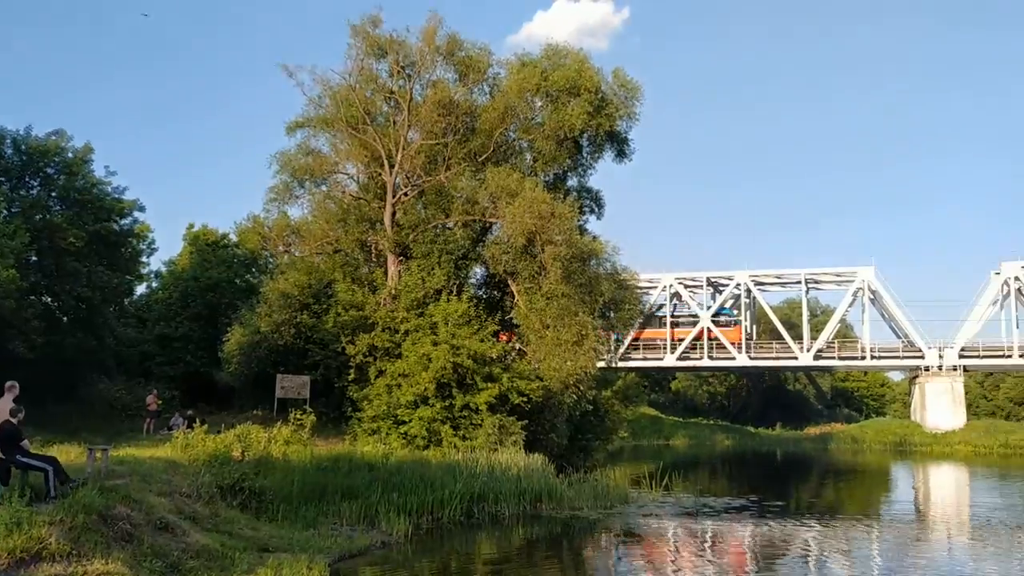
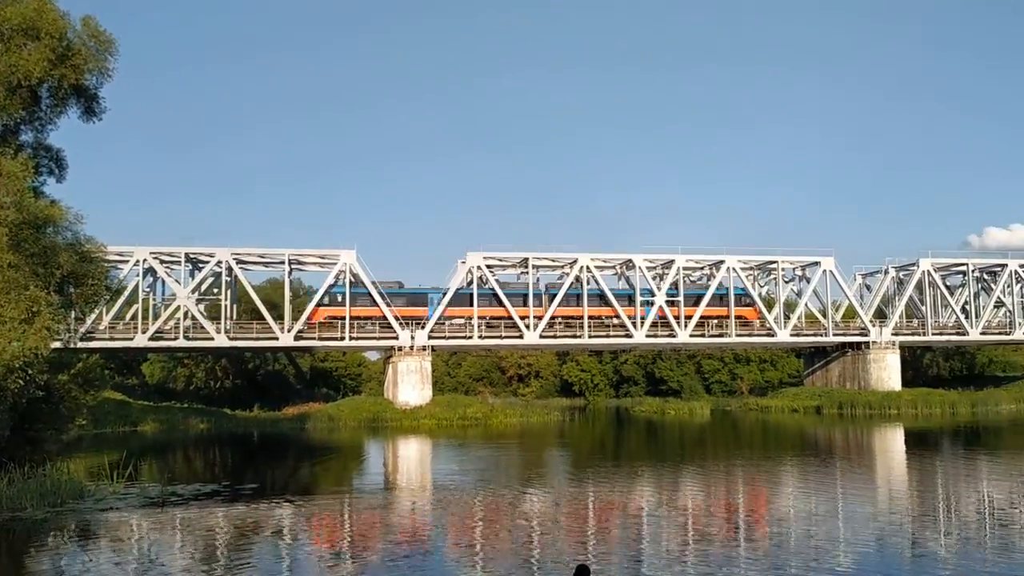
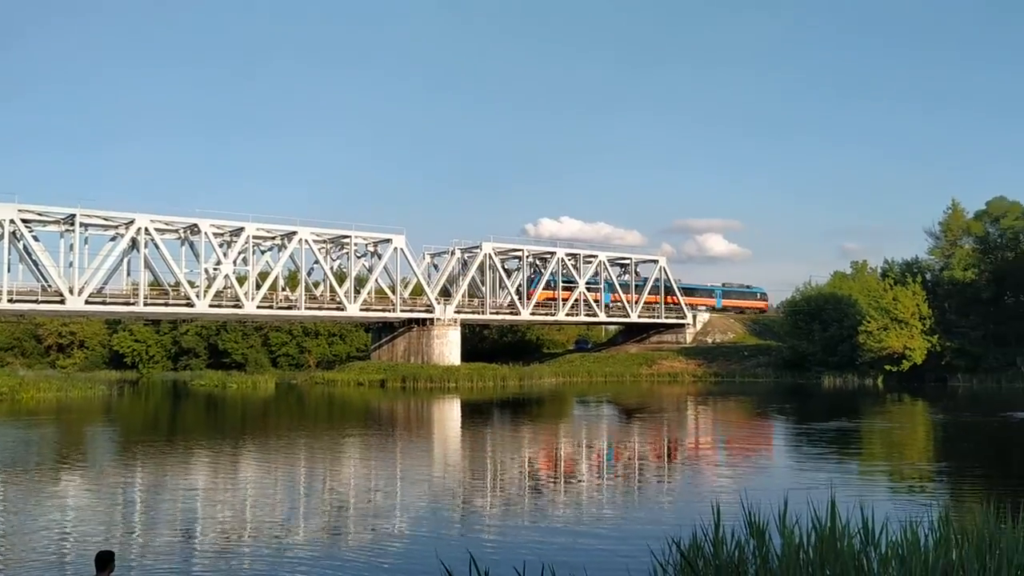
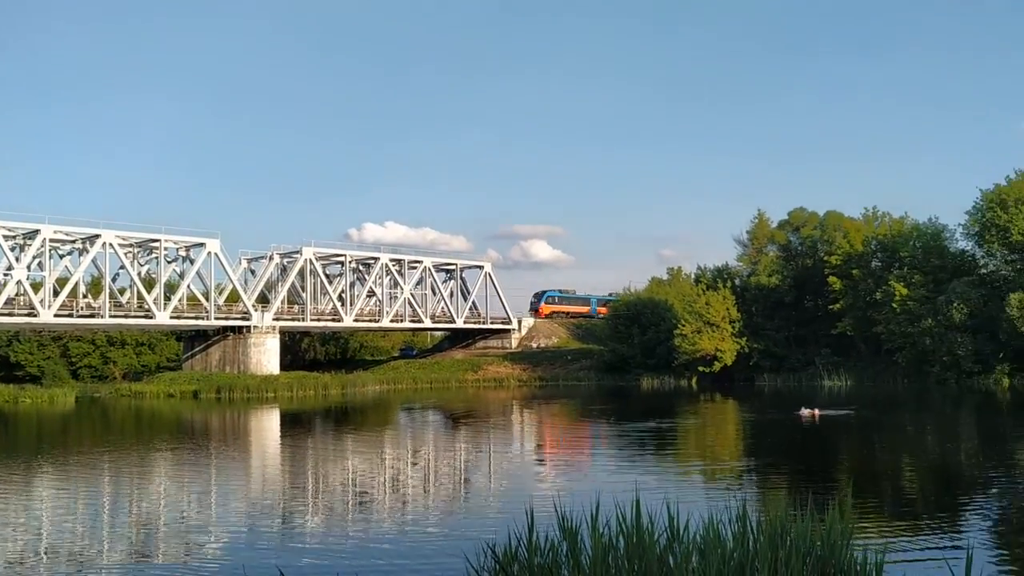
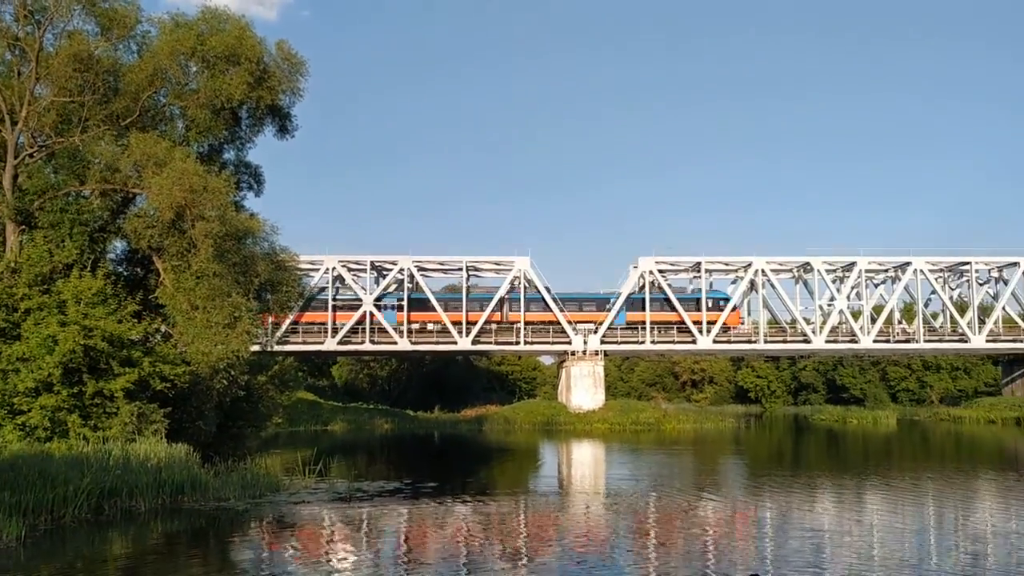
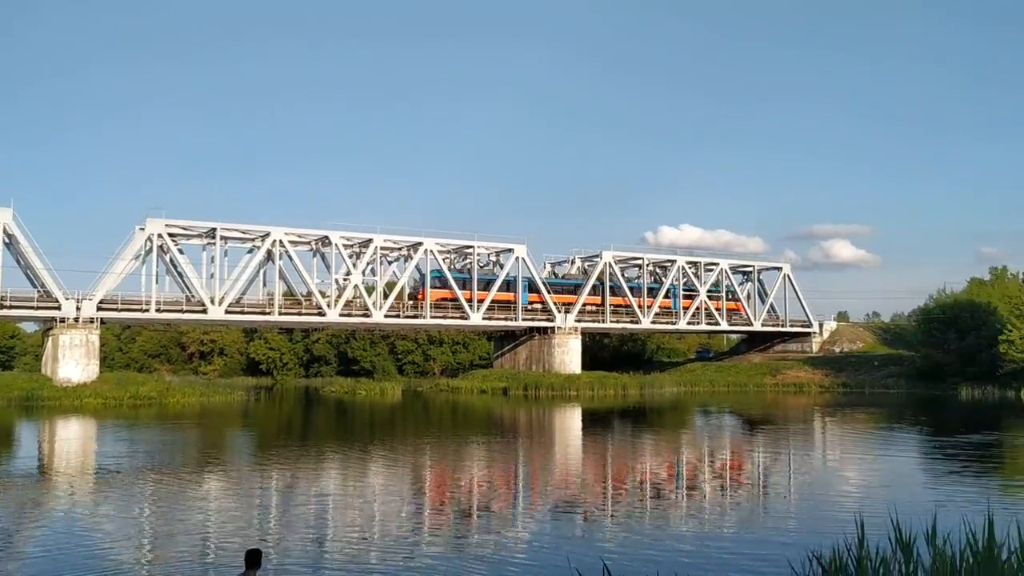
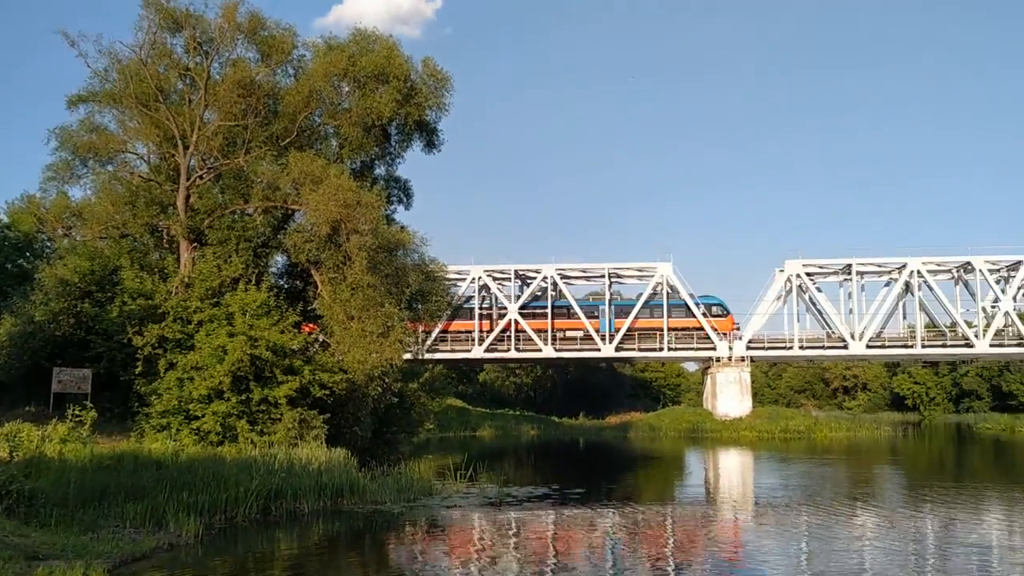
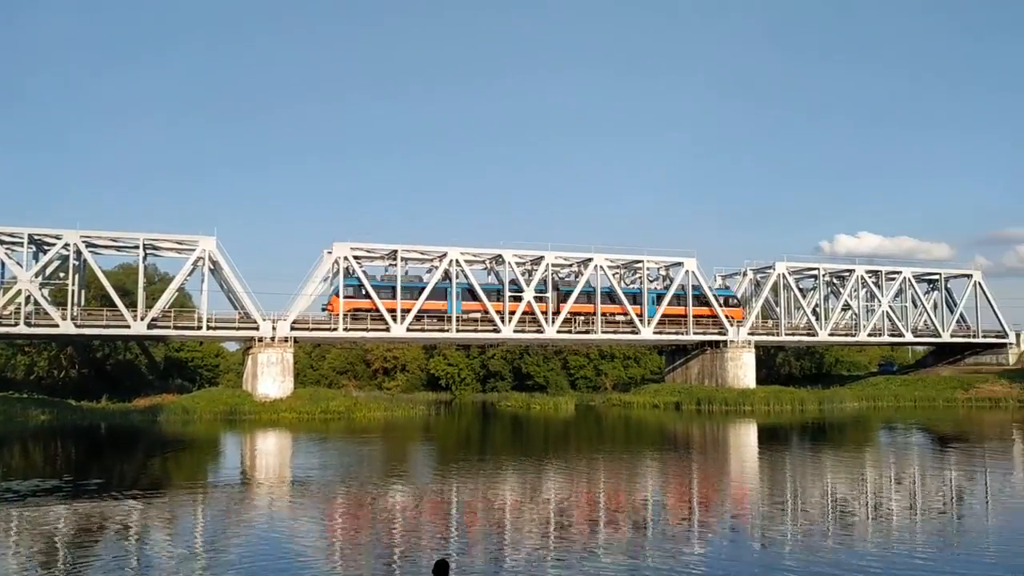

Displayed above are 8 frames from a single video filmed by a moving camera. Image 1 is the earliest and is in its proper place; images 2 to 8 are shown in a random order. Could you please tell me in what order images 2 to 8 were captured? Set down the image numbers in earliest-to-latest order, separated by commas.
7, 5, 2, 8, 6, 3, 4
